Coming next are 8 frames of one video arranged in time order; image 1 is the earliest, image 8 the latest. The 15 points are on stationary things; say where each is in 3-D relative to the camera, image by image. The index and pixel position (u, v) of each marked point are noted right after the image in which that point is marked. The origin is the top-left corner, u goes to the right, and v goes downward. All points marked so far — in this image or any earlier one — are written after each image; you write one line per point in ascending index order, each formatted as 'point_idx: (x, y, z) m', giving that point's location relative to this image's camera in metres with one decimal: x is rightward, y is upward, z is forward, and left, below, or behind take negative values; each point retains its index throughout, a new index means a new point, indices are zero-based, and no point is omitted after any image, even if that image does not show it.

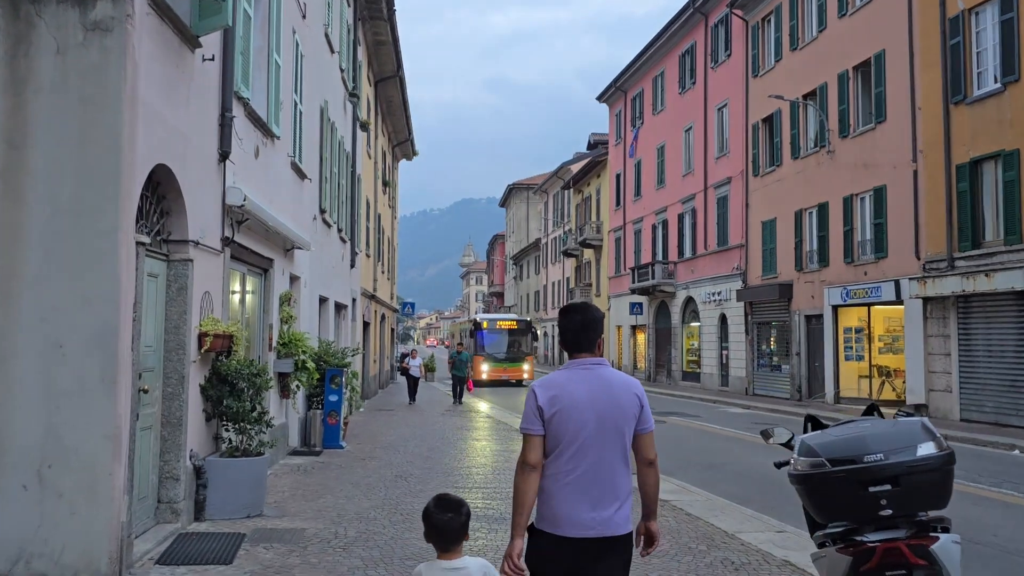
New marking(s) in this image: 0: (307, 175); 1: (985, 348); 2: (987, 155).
0: (-3.3, +1.8, +13.7) m
1: (+10.8, -1.3, +19.7) m
2: (+10.8, +3.0, +19.5) m
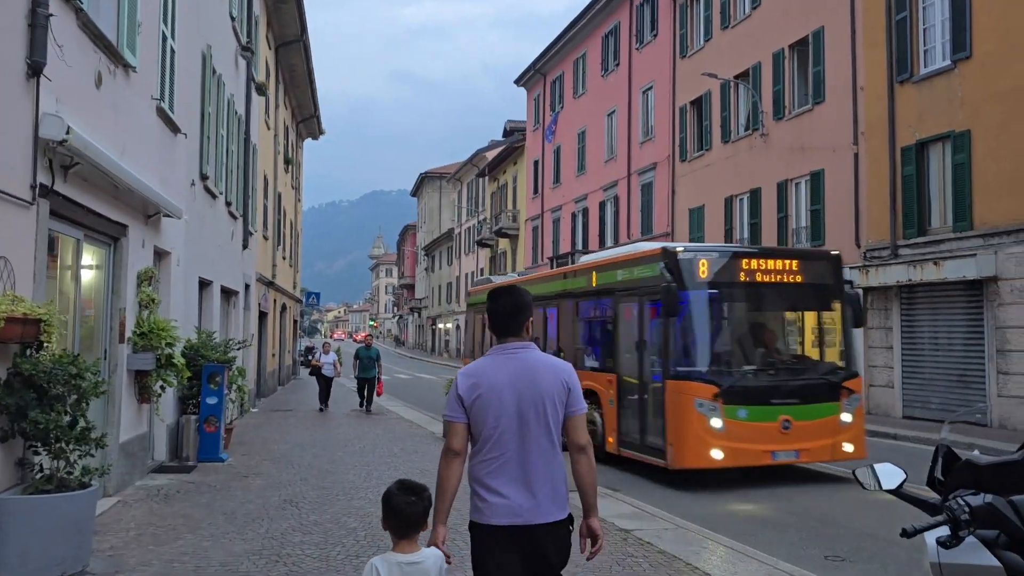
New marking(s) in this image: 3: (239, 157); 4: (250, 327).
0: (-4.3, +2.1, +11.2) m
1: (+9.0, -1.1, +18.6) m
2: (+9.0, +3.2, +18.5) m
3: (-5.4, +2.6, +16.9) m
4: (-5.9, -0.9, +19.4) m
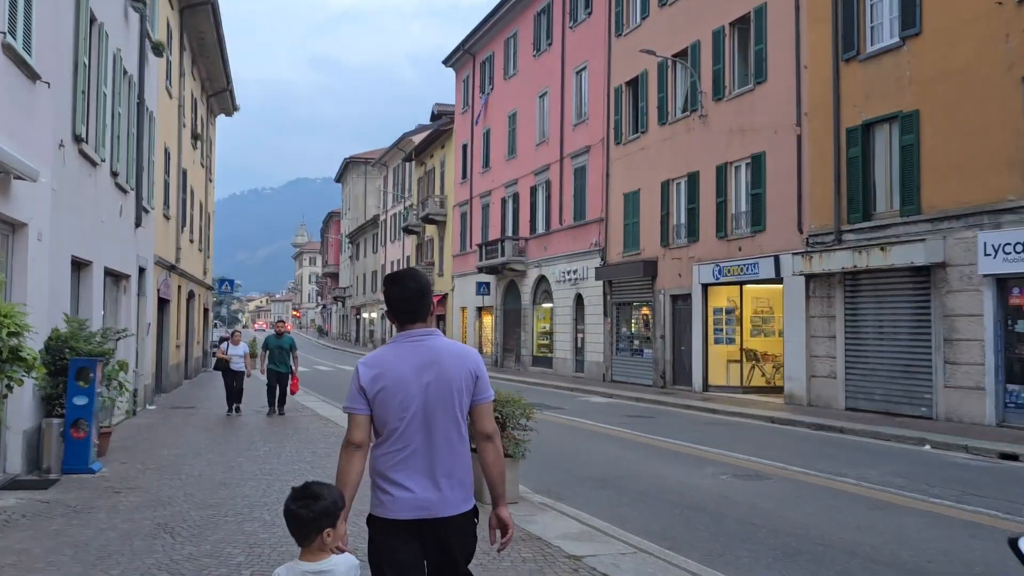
0: (-5.1, +2.3, +9.4) m
1: (+7.5, -0.8, +17.9) m
2: (+7.6, +3.5, +17.7) m
3: (-6.6, +2.9, +15.0) m
4: (-7.4, -0.5, +17.5) m
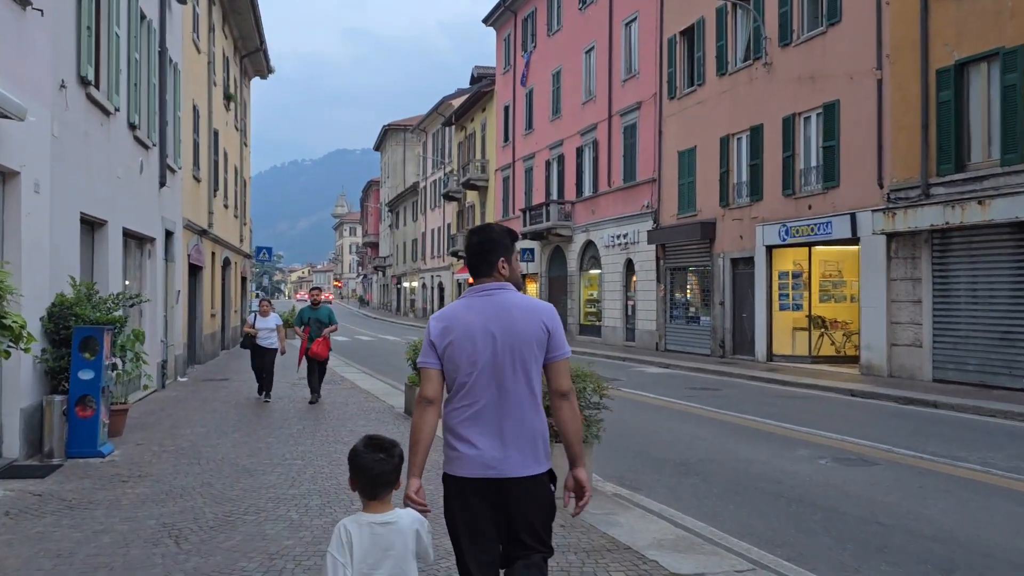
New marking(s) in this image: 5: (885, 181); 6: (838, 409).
0: (-4.5, +2.7, +8.1) m
1: (+8.5, -0.1, +16.2) m
2: (+8.6, +4.3, +15.8) m
3: (-5.8, +3.4, +13.8) m
4: (-6.4, +0.1, +16.4) m
5: (+7.8, +2.2, +18.0) m
6: (+5.2, -2.0, +13.9) m
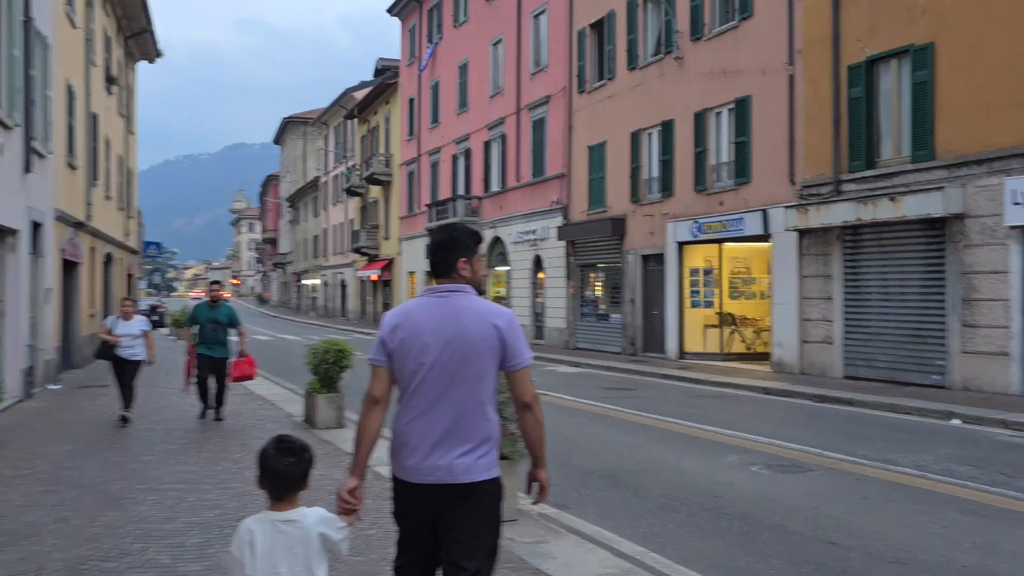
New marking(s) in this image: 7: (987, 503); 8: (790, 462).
0: (-5.2, +2.7, +6.8) m
1: (+6.9, 0.0, +16.2) m
2: (+6.9, +4.3, +15.8) m
3: (-7.1, +3.5, +12.2) m
4: (-8.0, +0.1, +14.8) m
5: (+5.9, +2.3, +17.9) m
6: (+3.8, -1.9, +13.6) m
7: (+3.9, -1.8, +7.1) m
8: (+2.8, -1.8, +8.8) m
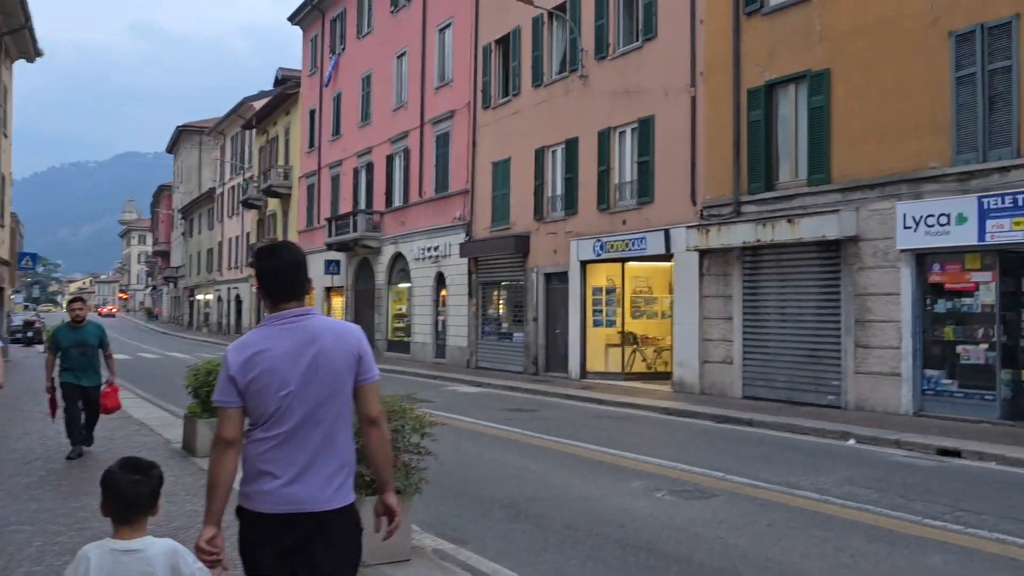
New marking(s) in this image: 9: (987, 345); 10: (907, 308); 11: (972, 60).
0: (-5.9, +2.6, +5.7) m
1: (+5.0, -0.4, +16.4) m
2: (+5.1, +3.9, +16.1) m
3: (-8.4, +3.3, +10.9) m
4: (-9.6, 0.0, +13.3) m
5: (+3.9, +1.9, +18.0) m
6: (+2.3, -2.2, +13.4) m
7: (+3.1, -1.9, +7.0) m
8: (+1.8, -2.0, +8.6) m
9: (+7.3, -0.9, +13.4) m
10: (+6.4, -0.3, +14.1) m
11: (+7.1, +3.5, +13.3) m
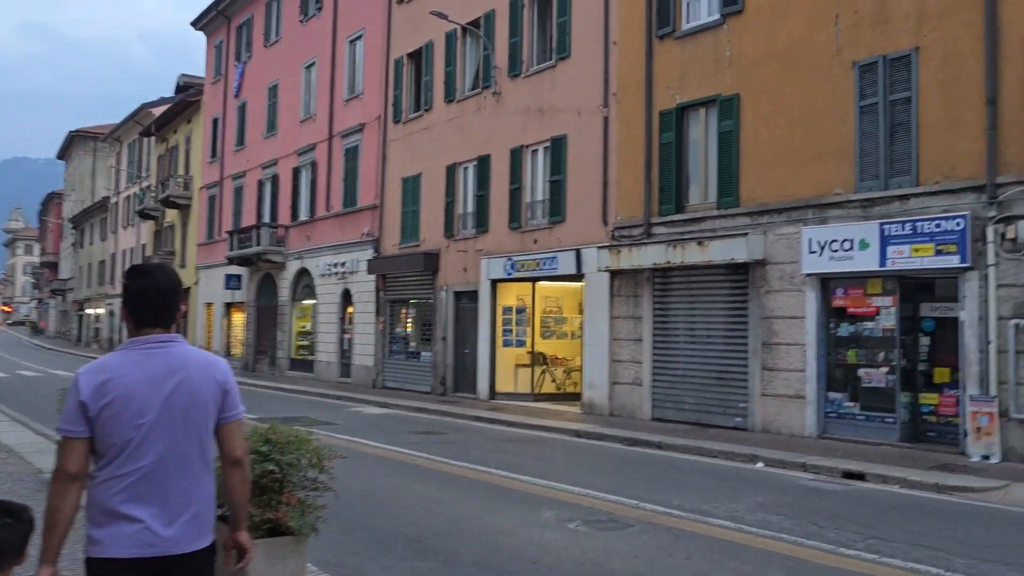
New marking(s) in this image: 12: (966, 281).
0: (-6.4, +2.6, +4.7) m
1: (+3.3, -0.8, +16.4) m
2: (+3.5, +3.5, +16.3) m
3: (-9.4, +3.2, +9.7) m
4: (-10.9, -0.2, +11.8) m
5: (+2.0, +1.4, +17.9) m
6: (+0.9, -2.5, +13.2) m
7: (+2.3, -2.1, +6.8) m
8: (+0.9, -2.2, +8.3) m
9: (+5.9, -1.3, +13.7) m
10: (+5.0, -0.7, +14.3) m
11: (+5.7, +3.1, +13.7) m
12: (+6.6, +0.1, +12.5) m
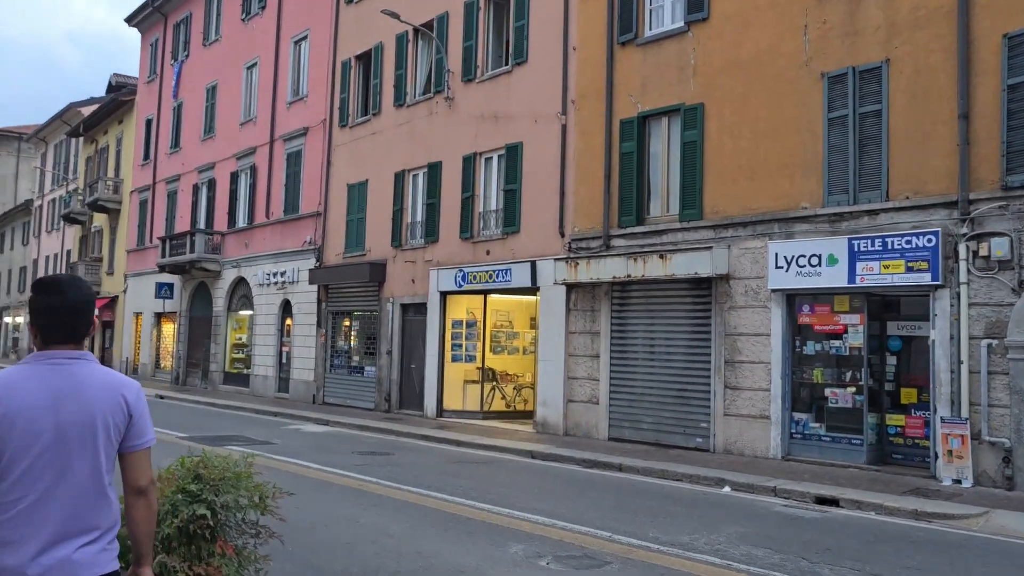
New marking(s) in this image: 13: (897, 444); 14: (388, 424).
0: (-6.4, +2.6, +3.5) m
1: (+2.4, -1.1, +15.8) m
2: (+2.7, +3.2, +15.8) m
3: (-9.7, +3.2, +8.3) m
4: (-11.4, -0.2, +10.3) m
5: (+1.1, +1.2, +17.3) m
6: (+0.2, -2.7, +12.4) m
7: (+2.1, -2.2, +6.2) m
8: (+0.6, -2.3, +7.5) m
9: (+5.2, -1.5, +13.3) m
10: (+4.2, -1.0, +13.9) m
11: (+5.1, +2.9, +13.3) m
12: (+6.0, -0.2, +12.2) m
13: (+5.7, -2.3, +12.8) m
14: (-2.8, -3.0, +19.2) m
